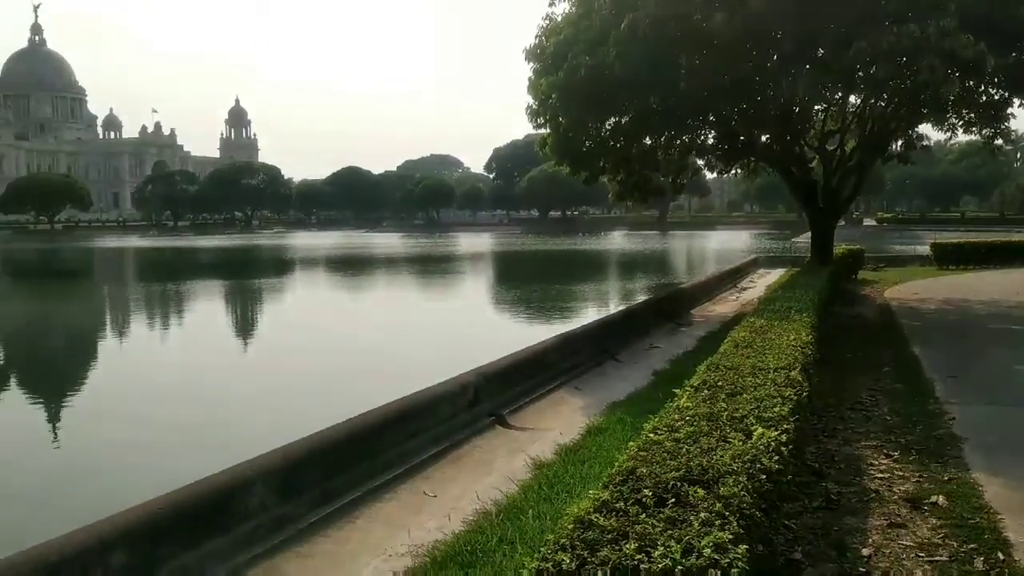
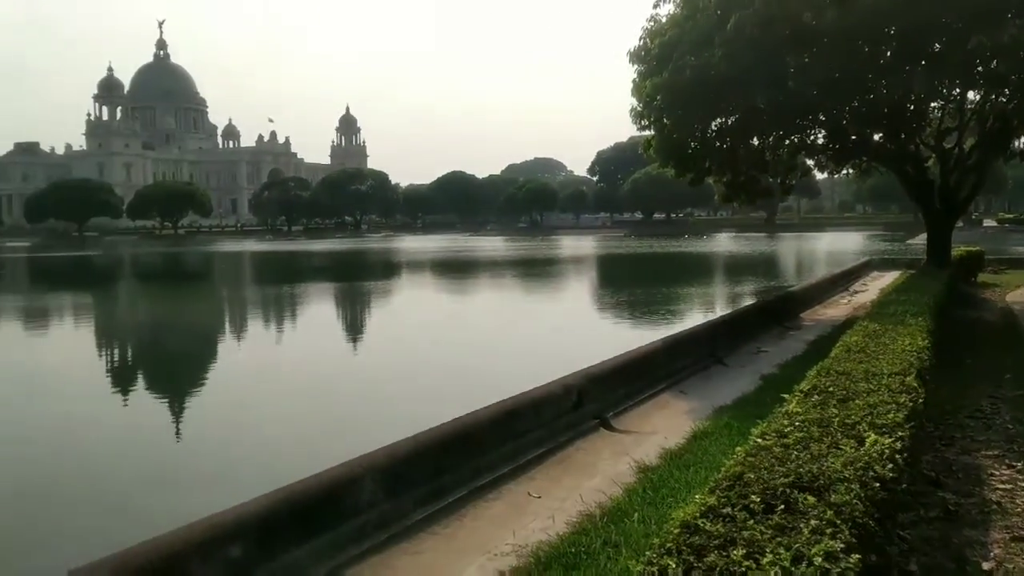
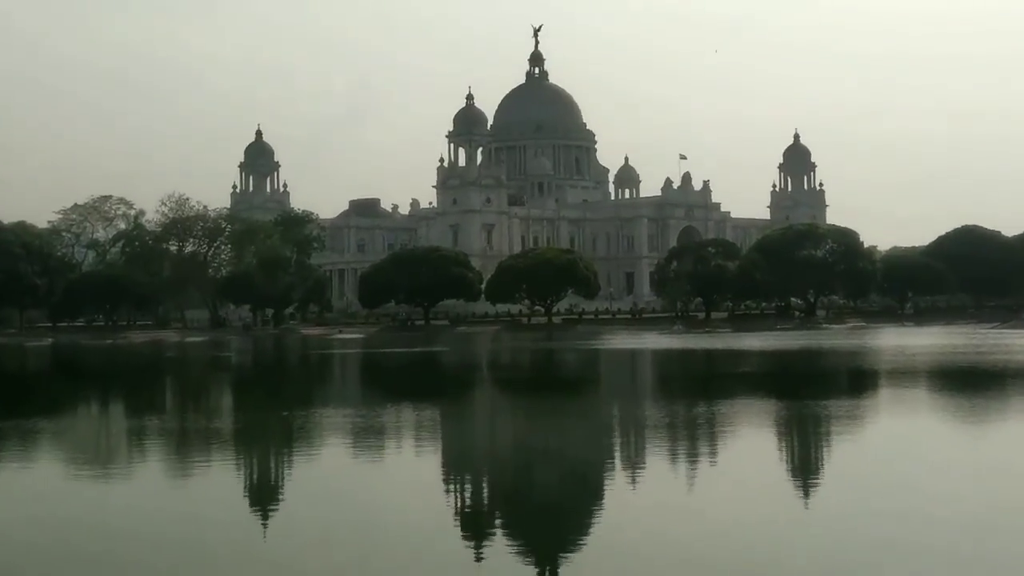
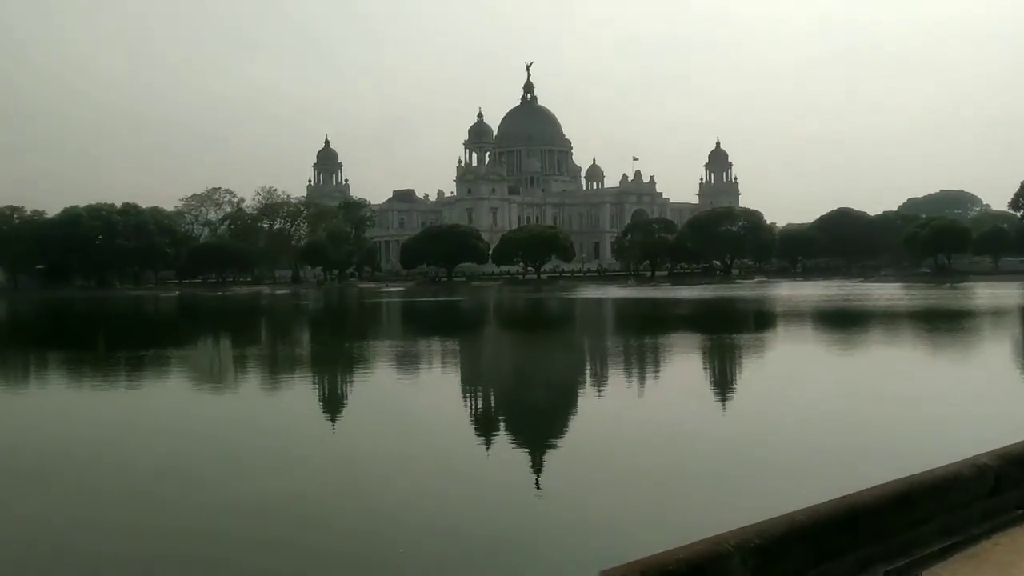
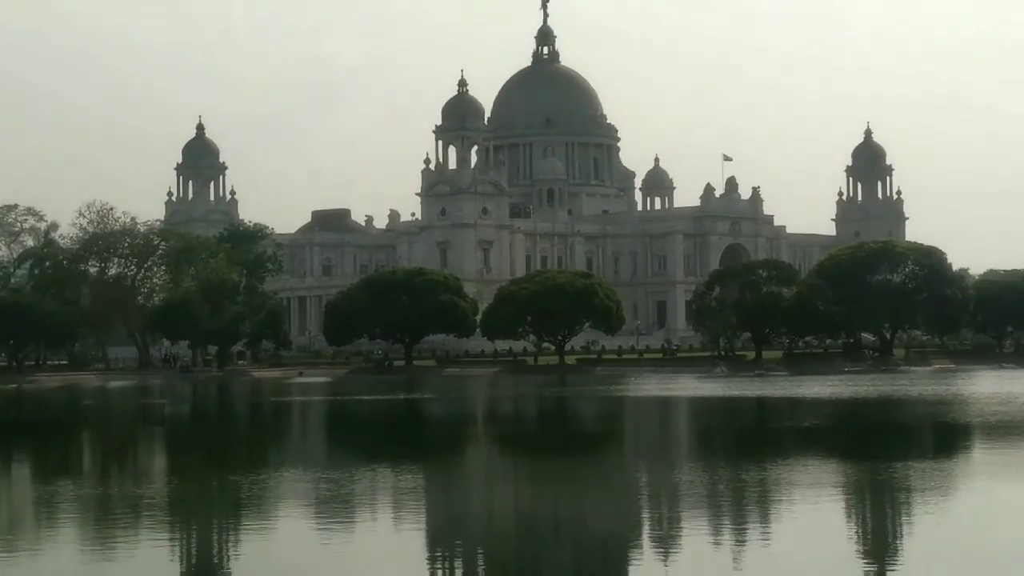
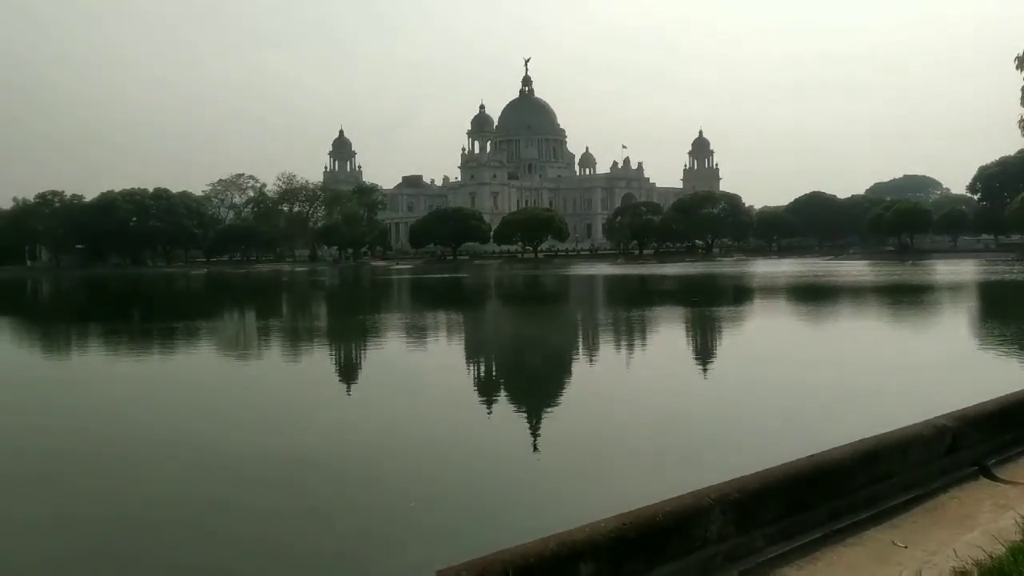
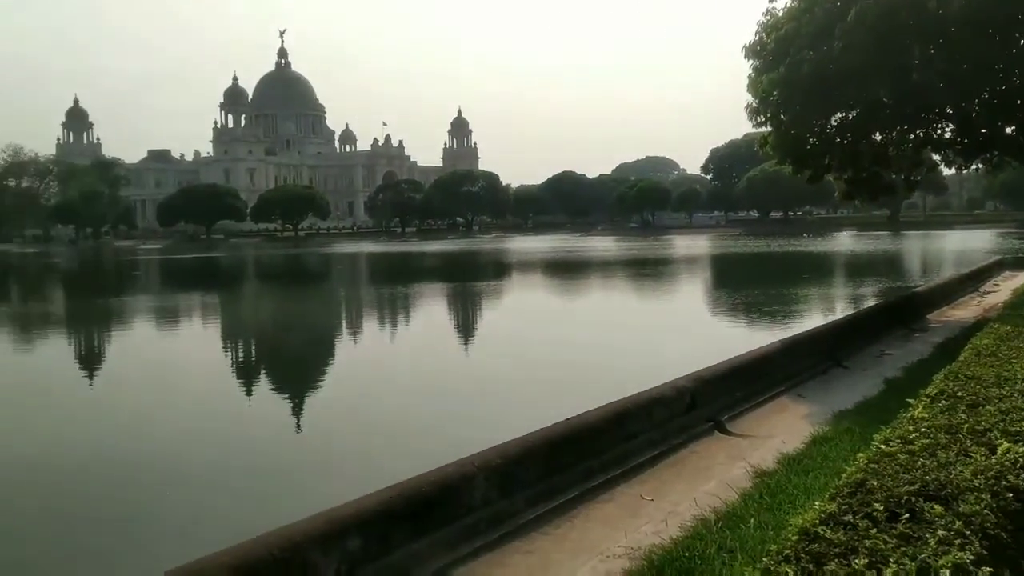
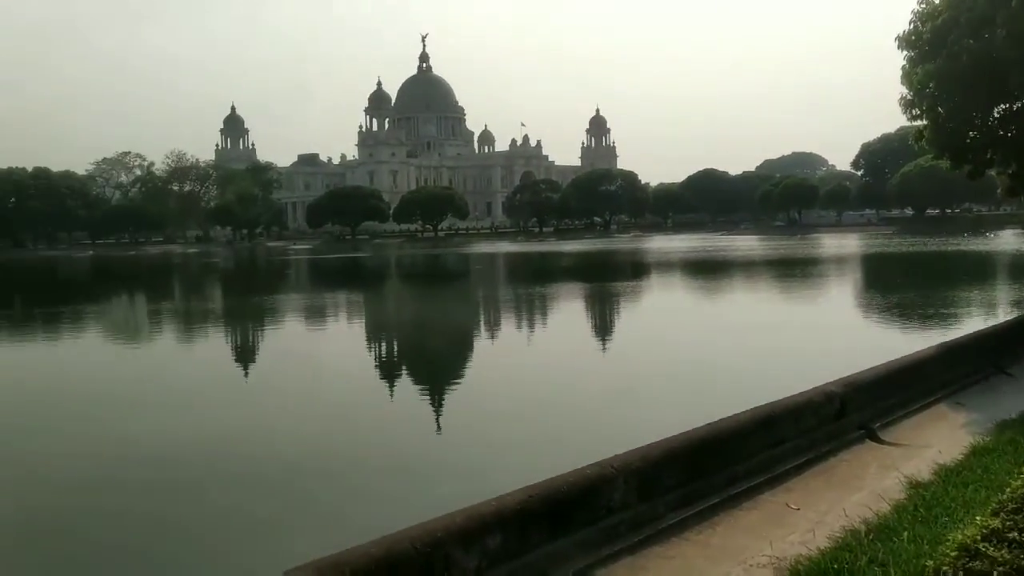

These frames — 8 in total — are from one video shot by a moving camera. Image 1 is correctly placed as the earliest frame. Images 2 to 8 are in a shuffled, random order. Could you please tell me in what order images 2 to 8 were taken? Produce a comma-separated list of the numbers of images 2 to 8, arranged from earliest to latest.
2, 7, 8, 6, 4, 3, 5
